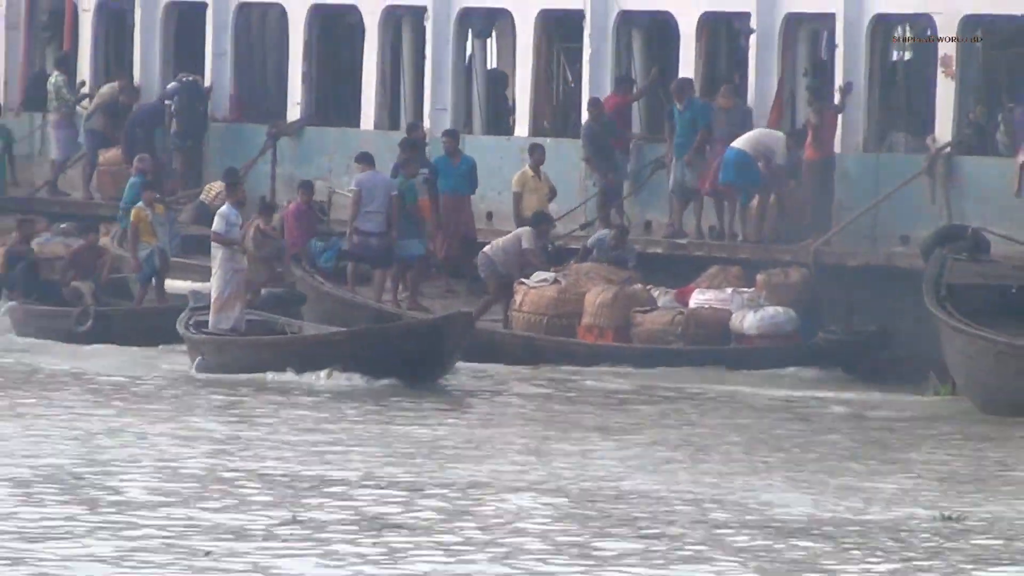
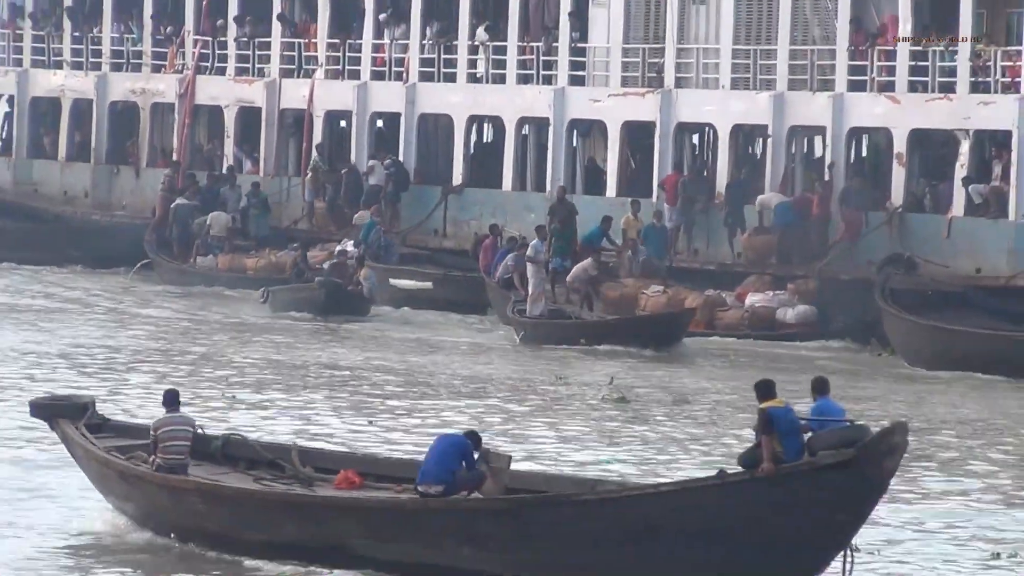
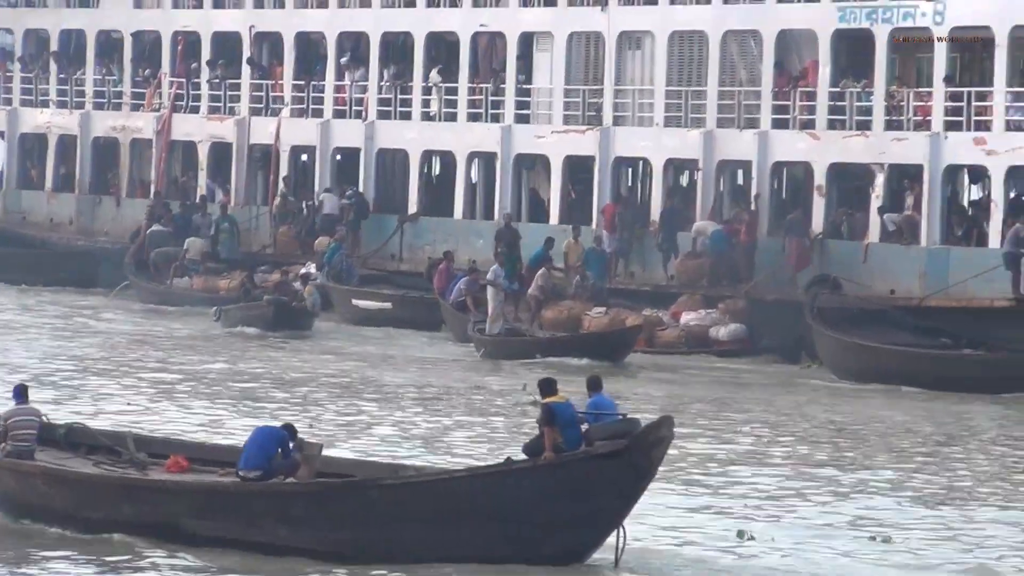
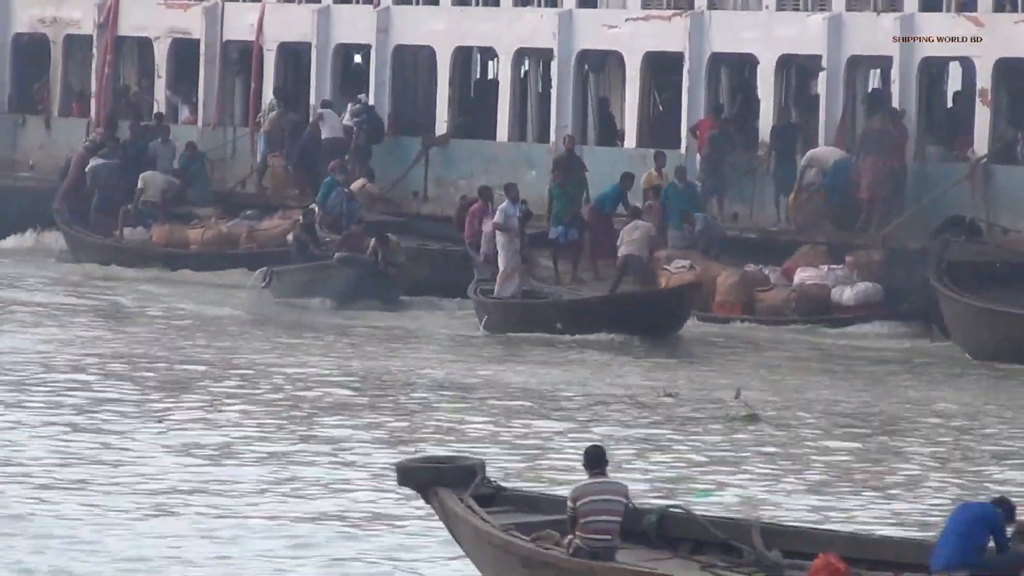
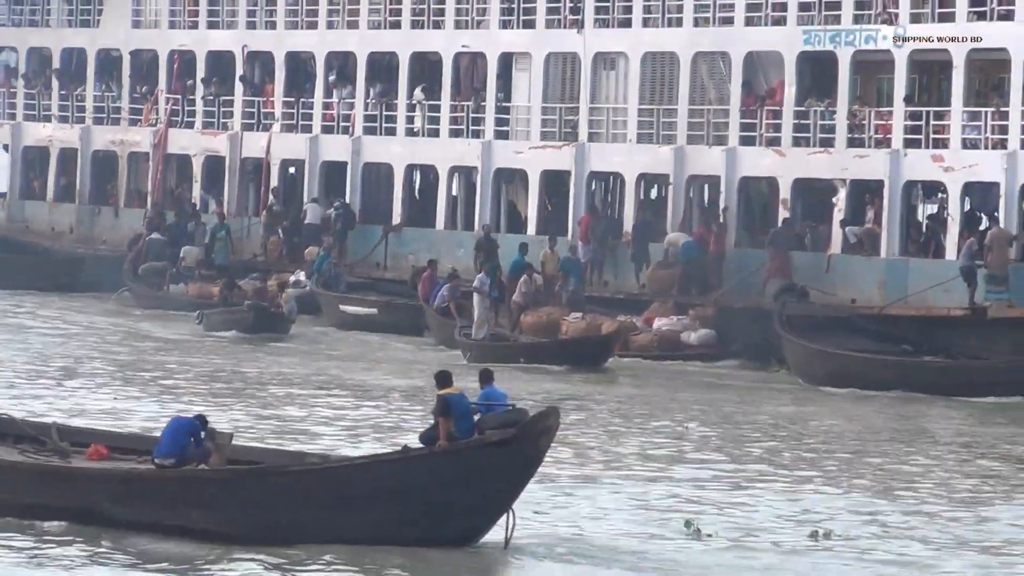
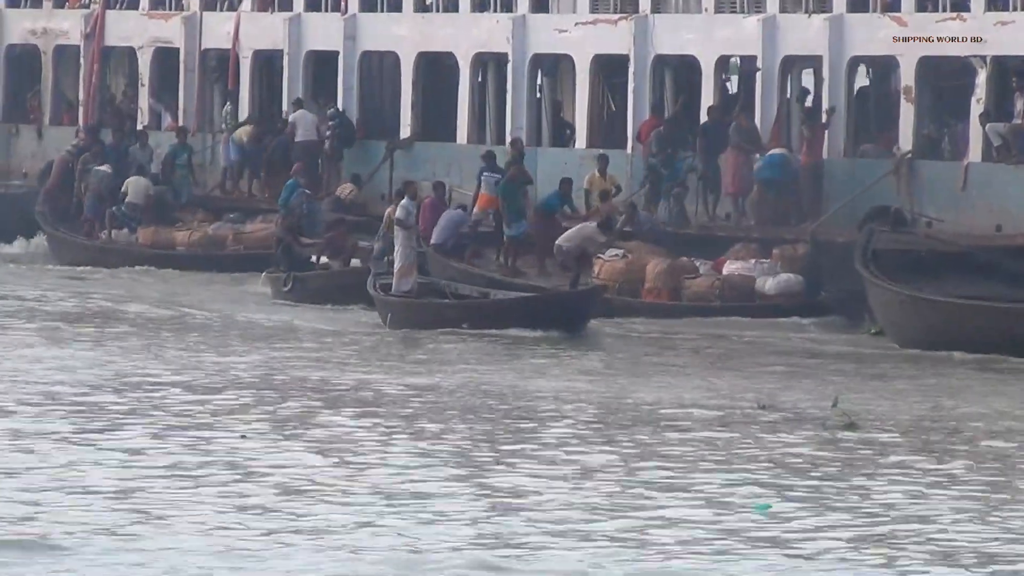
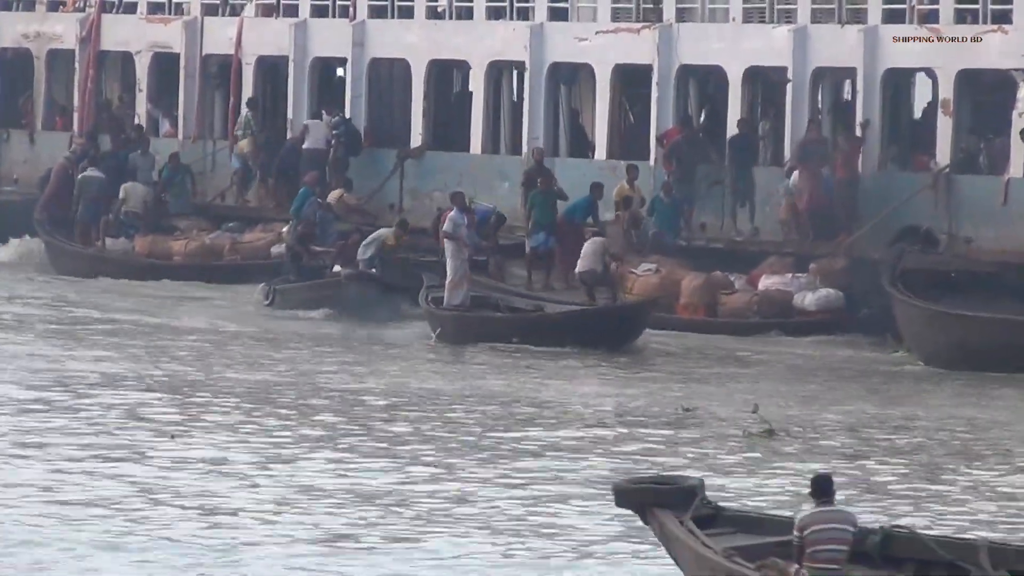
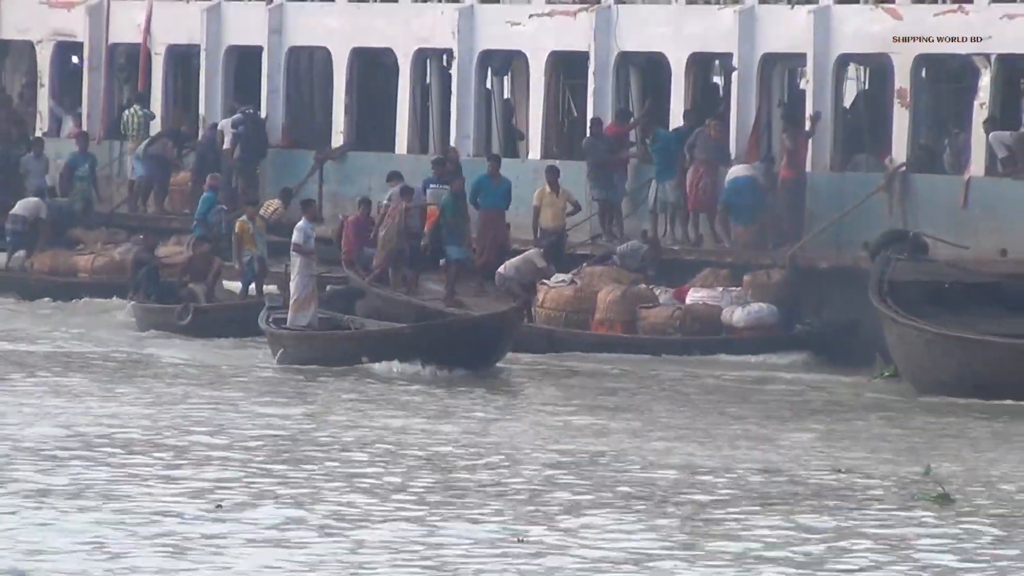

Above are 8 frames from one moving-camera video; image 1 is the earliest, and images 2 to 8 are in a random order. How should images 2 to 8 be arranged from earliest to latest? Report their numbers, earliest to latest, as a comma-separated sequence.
8, 6, 7, 4, 2, 3, 5
